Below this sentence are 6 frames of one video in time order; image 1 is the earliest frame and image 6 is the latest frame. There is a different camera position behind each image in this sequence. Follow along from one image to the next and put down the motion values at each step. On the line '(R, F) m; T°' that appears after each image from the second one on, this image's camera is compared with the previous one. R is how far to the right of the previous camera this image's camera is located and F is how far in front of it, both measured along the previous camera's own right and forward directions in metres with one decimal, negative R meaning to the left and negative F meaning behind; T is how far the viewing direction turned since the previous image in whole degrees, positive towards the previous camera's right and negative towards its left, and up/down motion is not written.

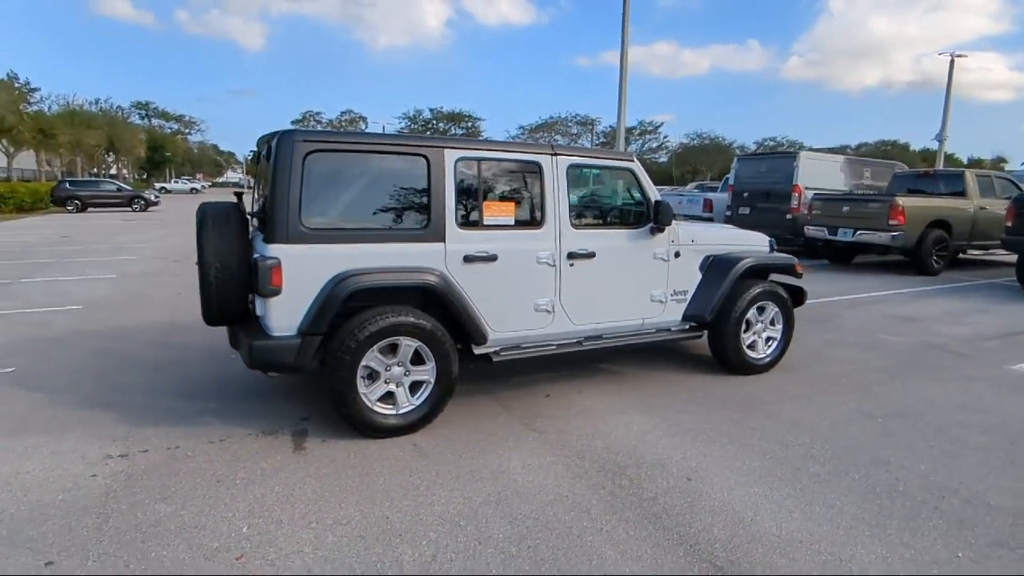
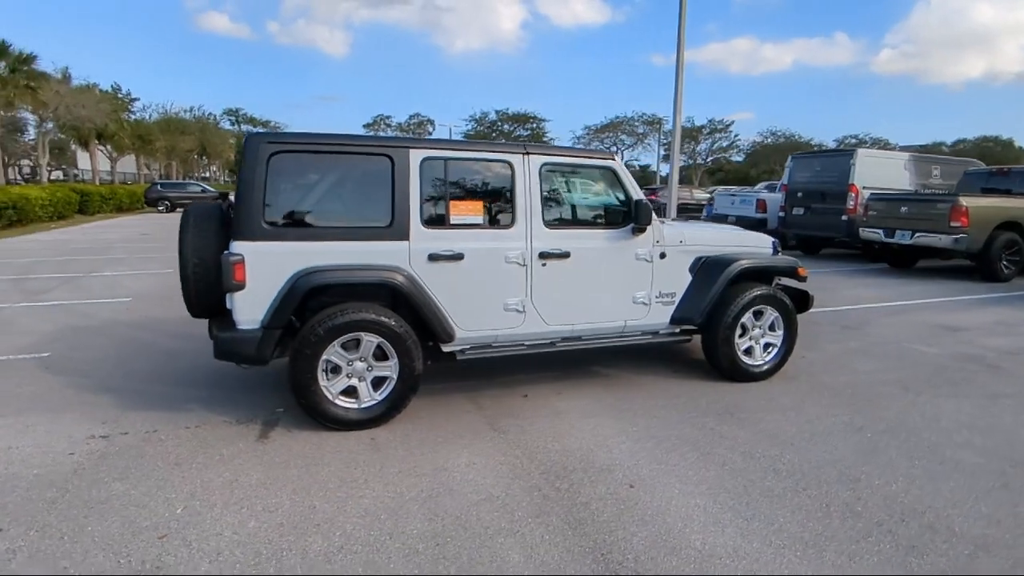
(+0.8, +0.1) m; -7°
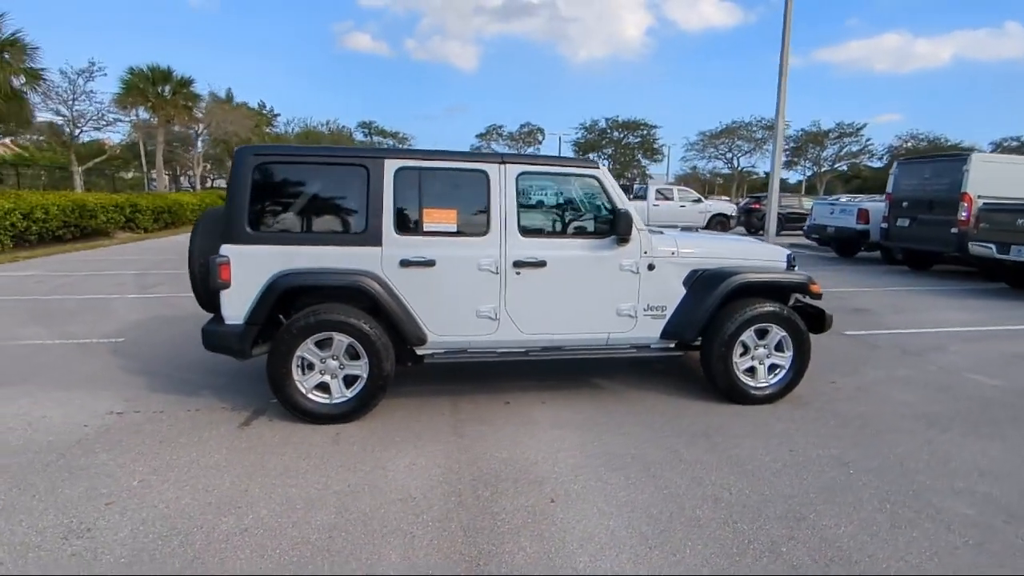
(+1.1, +0.1) m; -11°
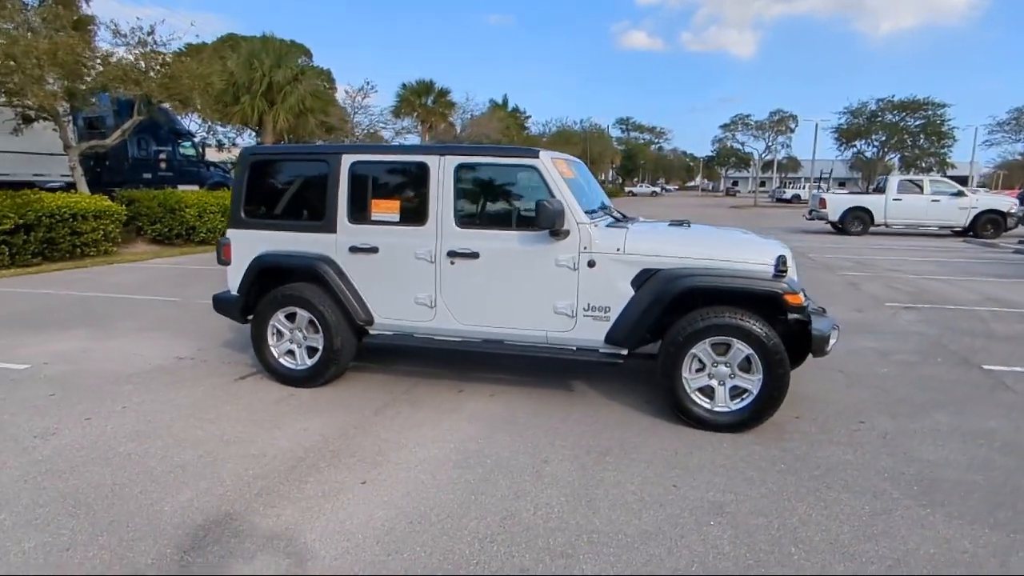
(+2.4, +0.6) m; -24°
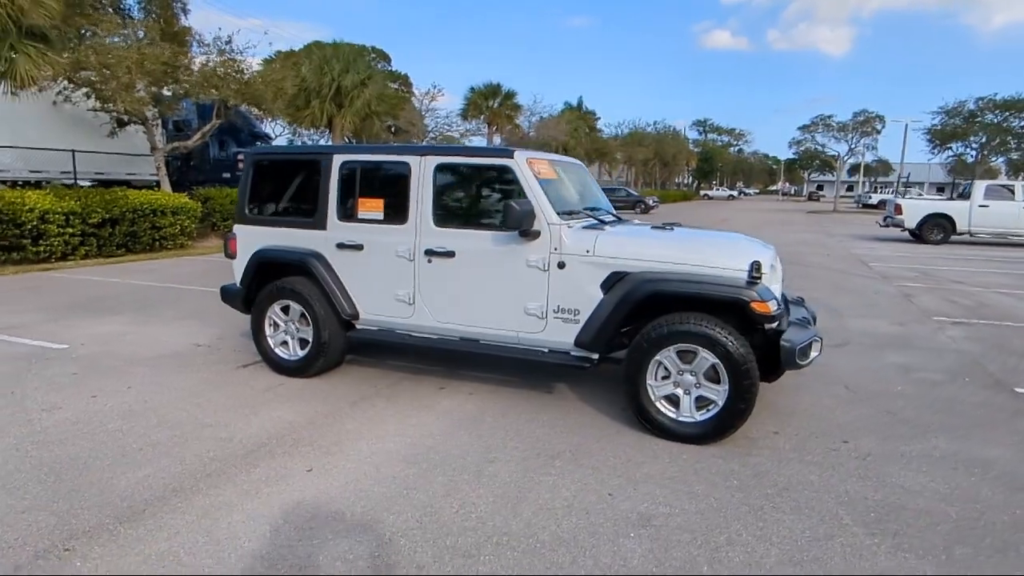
(+0.8, 0.0) m; -7°
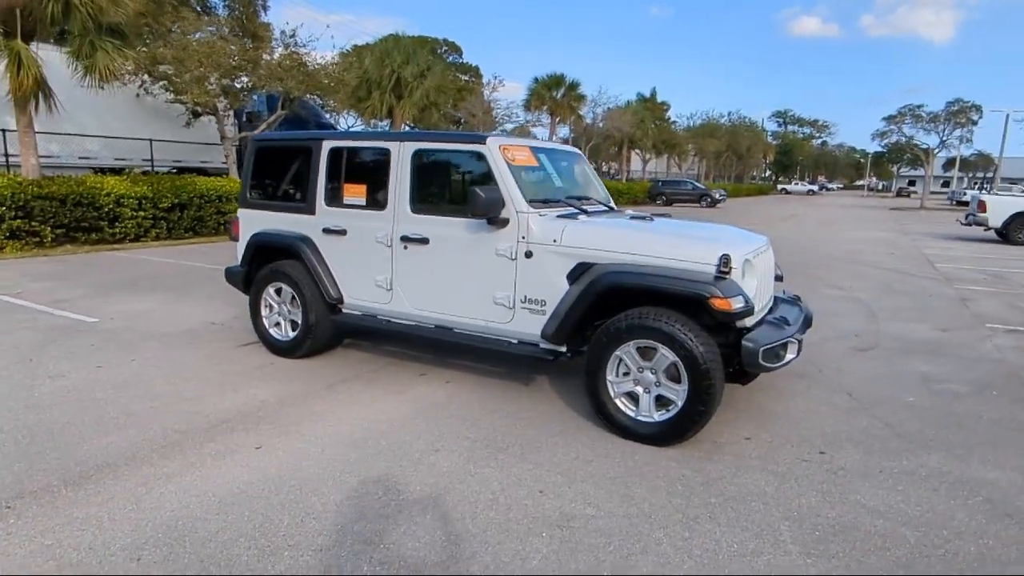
(+0.7, +0.1) m; -6°
